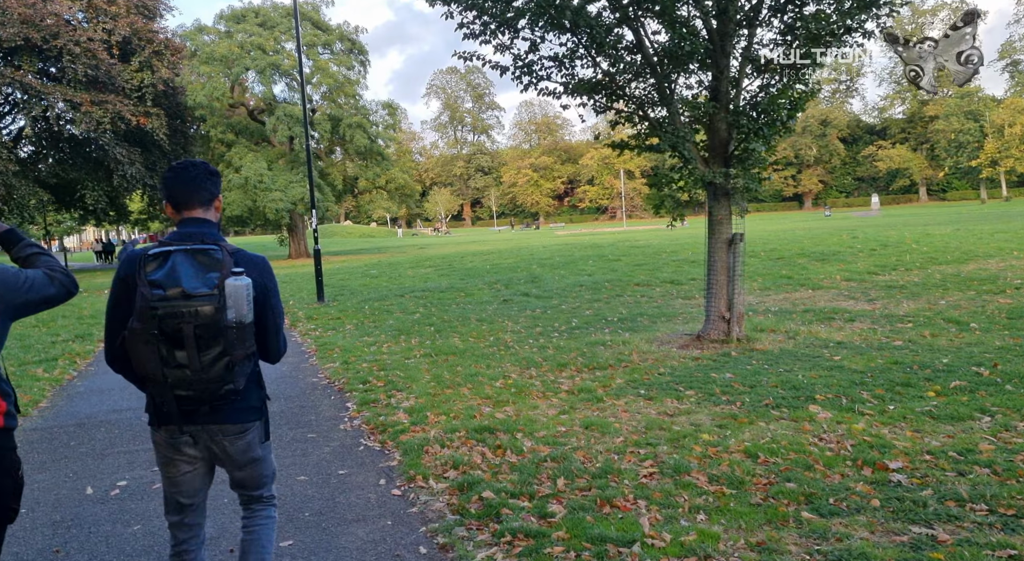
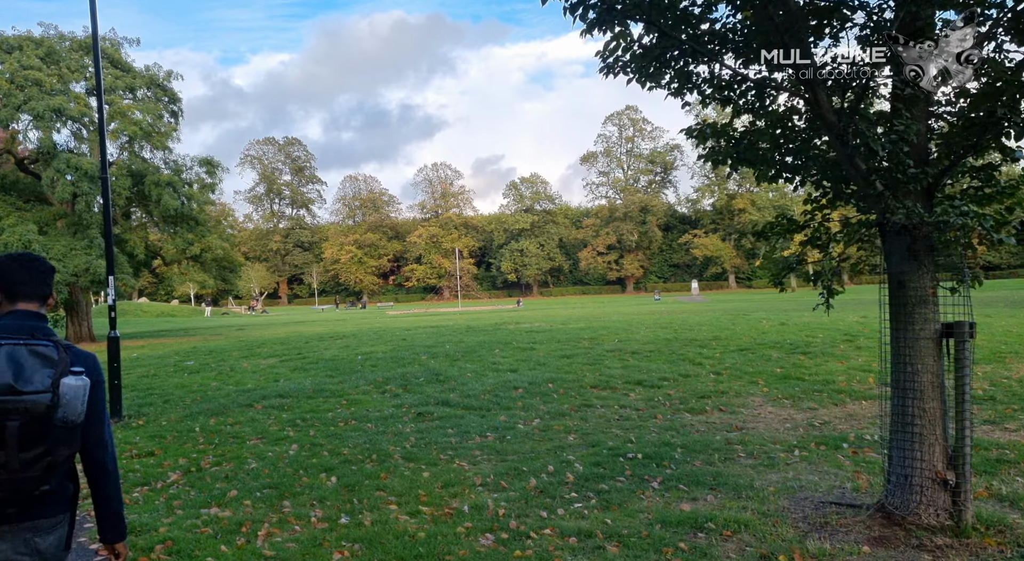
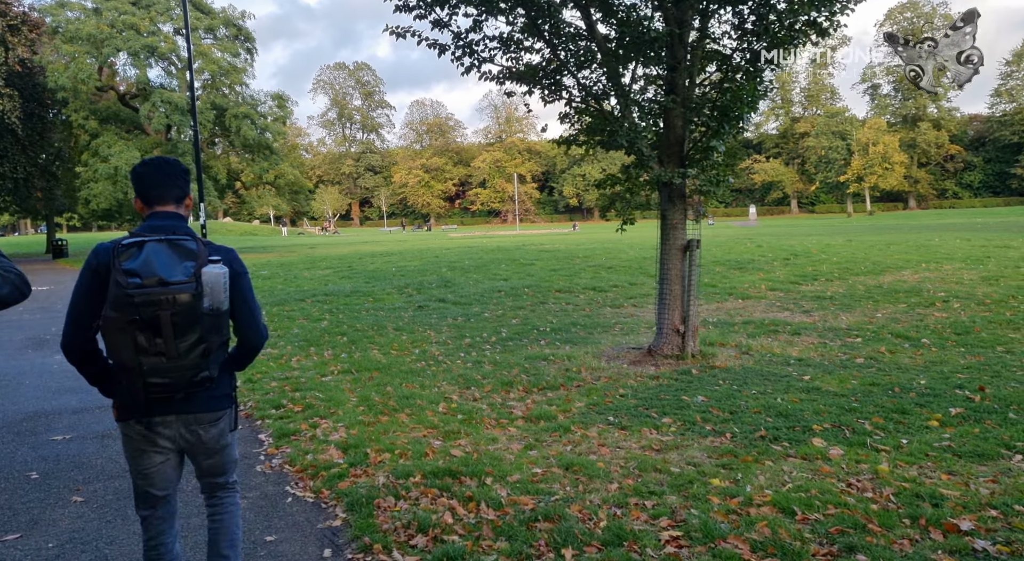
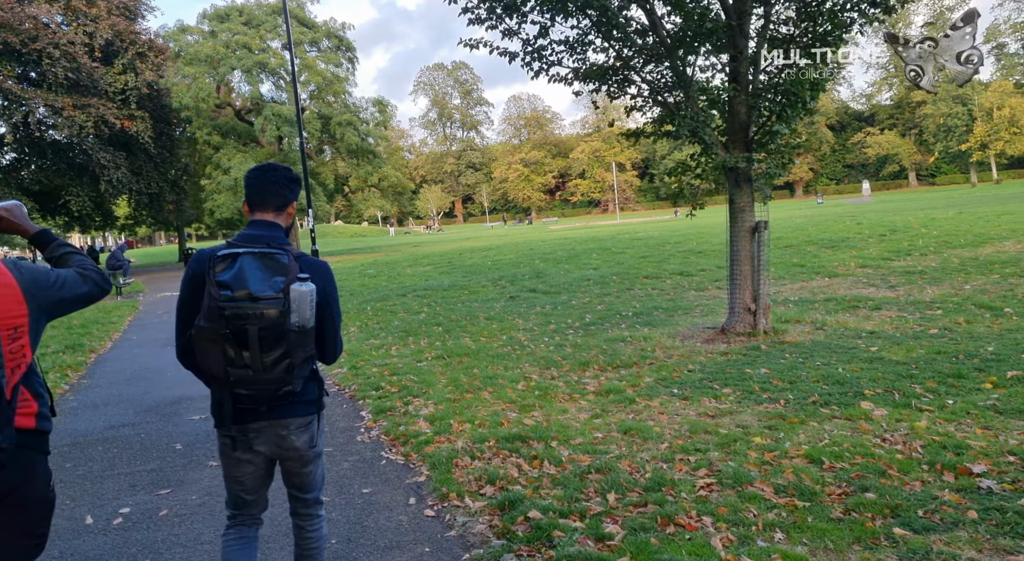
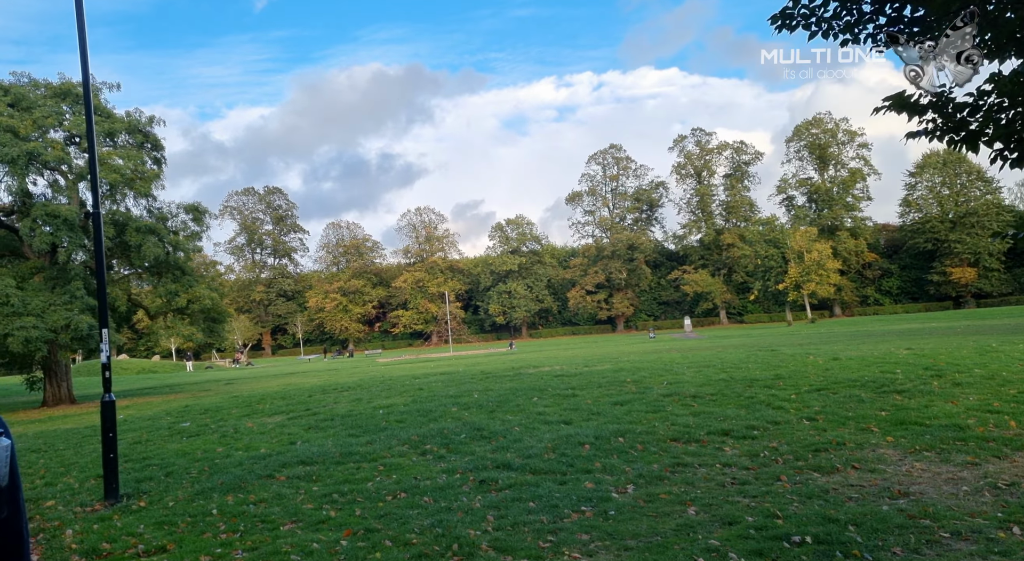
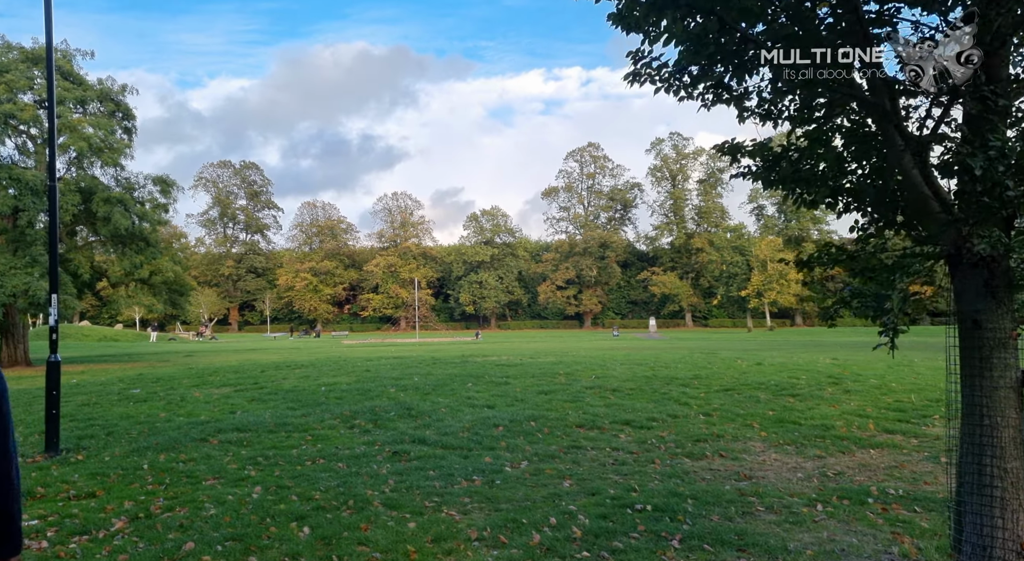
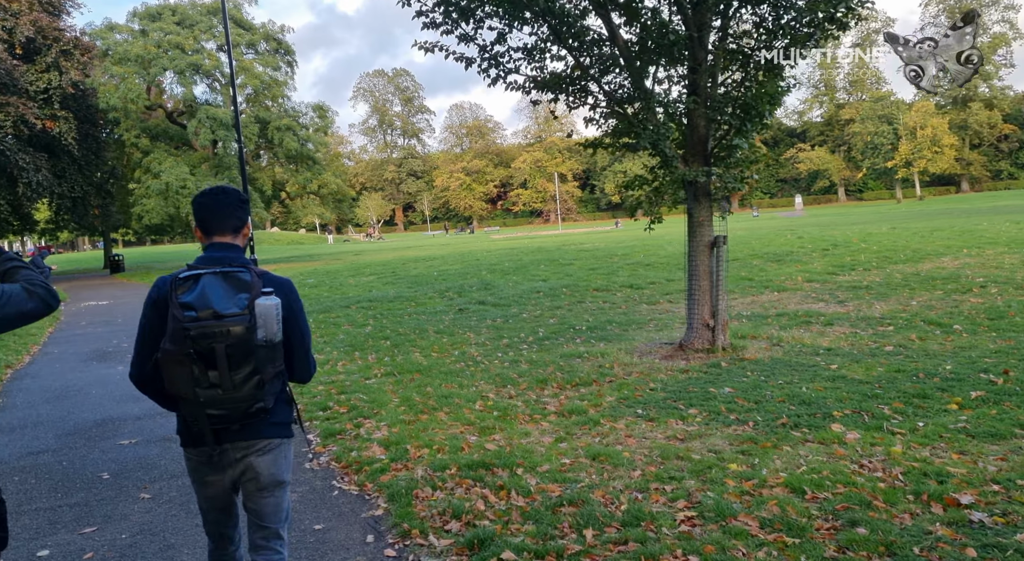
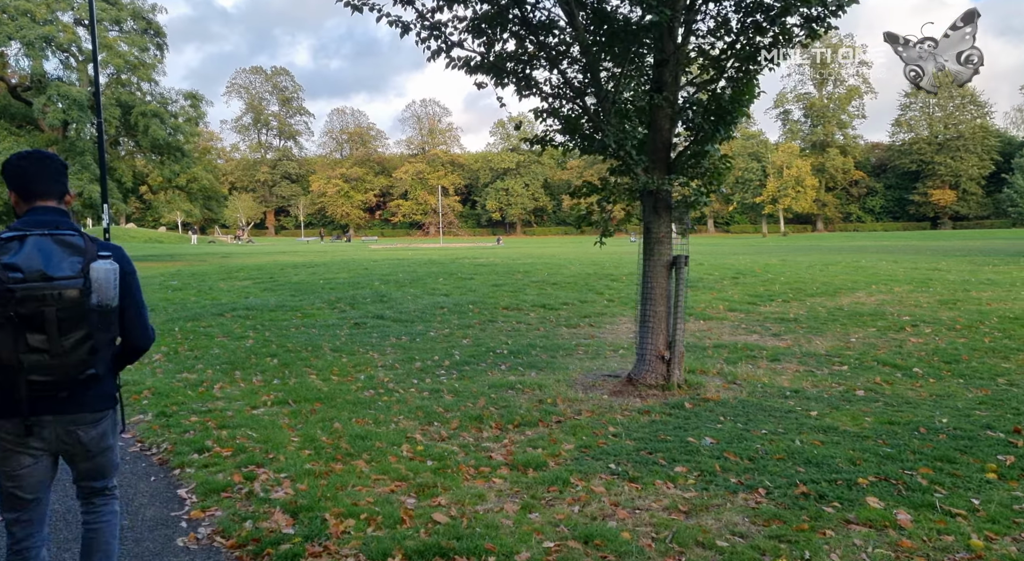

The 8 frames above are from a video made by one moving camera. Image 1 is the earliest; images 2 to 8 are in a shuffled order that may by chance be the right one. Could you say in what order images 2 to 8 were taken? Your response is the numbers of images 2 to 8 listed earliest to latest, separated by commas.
4, 7, 3, 8, 2, 6, 5
